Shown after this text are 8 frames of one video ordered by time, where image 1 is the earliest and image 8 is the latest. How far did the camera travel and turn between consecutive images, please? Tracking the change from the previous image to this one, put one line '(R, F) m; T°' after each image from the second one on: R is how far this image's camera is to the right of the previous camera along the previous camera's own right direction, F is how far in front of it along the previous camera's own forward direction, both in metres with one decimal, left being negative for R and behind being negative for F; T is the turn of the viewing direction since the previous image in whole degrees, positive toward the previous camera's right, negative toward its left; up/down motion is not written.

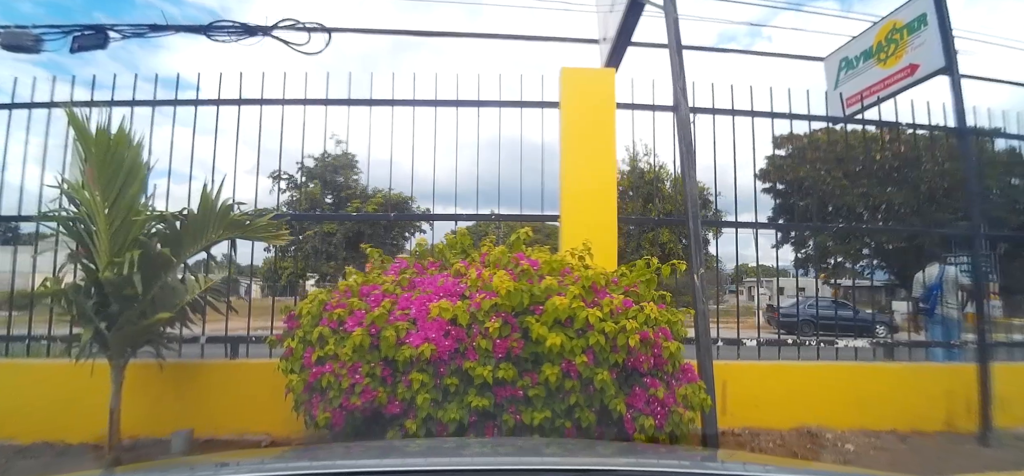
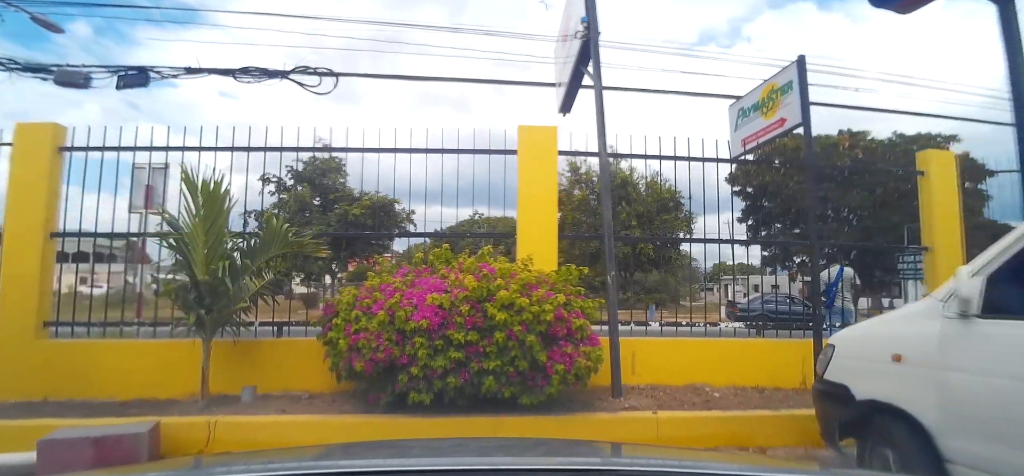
(+0.1, -1.1) m; +2°
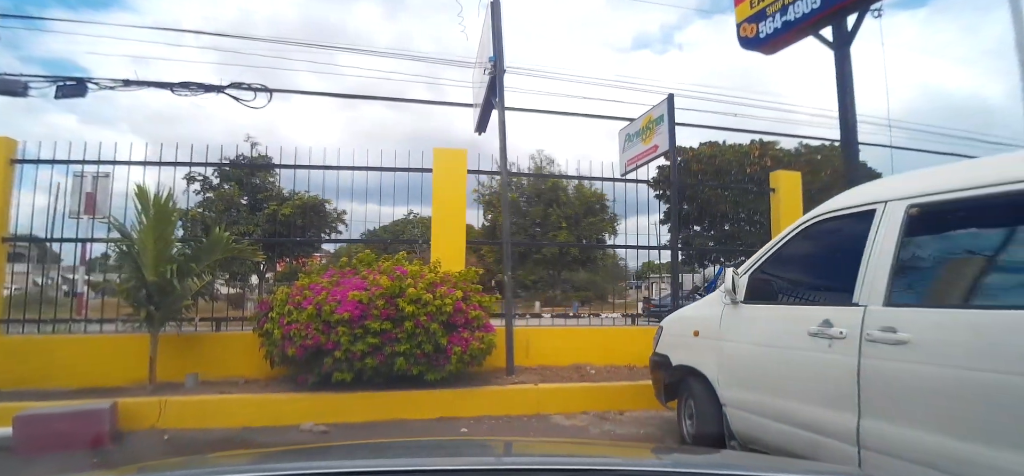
(+0.2, -0.8) m; +7°
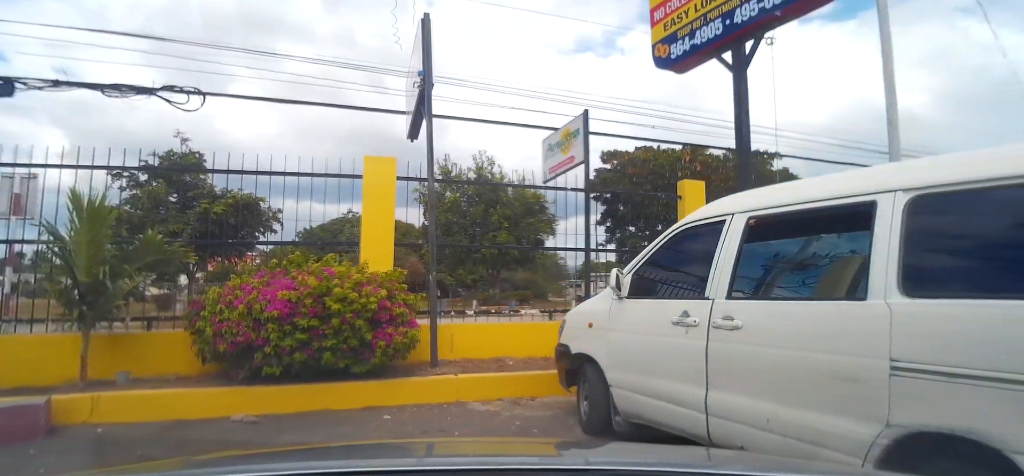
(+0.2, -0.5) m; +6°
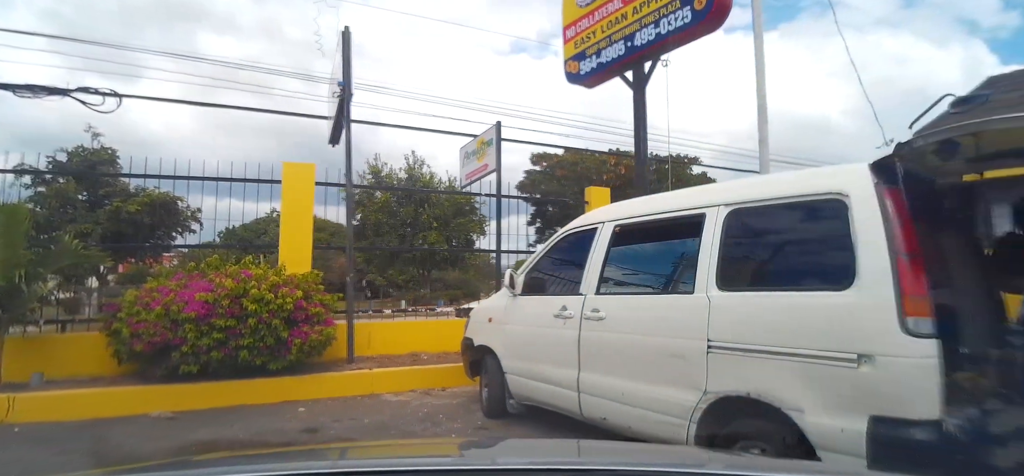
(+0.2, -0.5) m; +7°
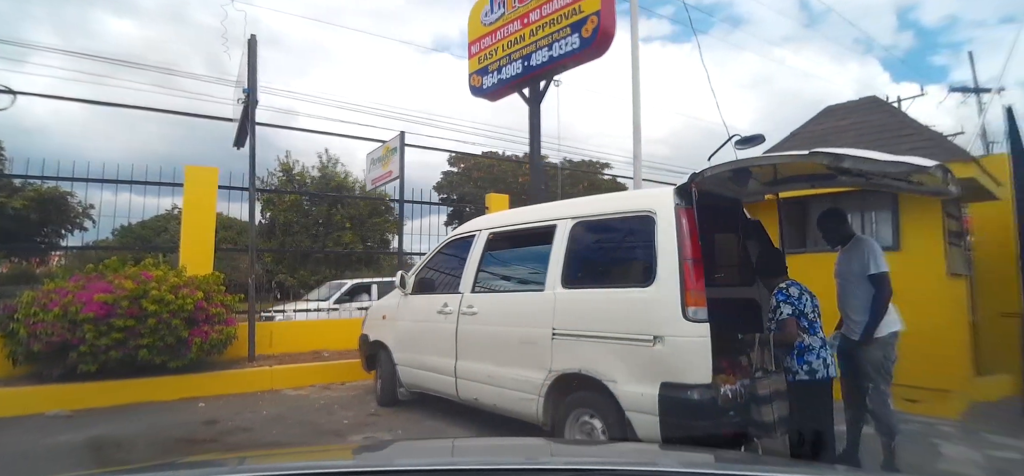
(+0.3, -0.7) m; +9°
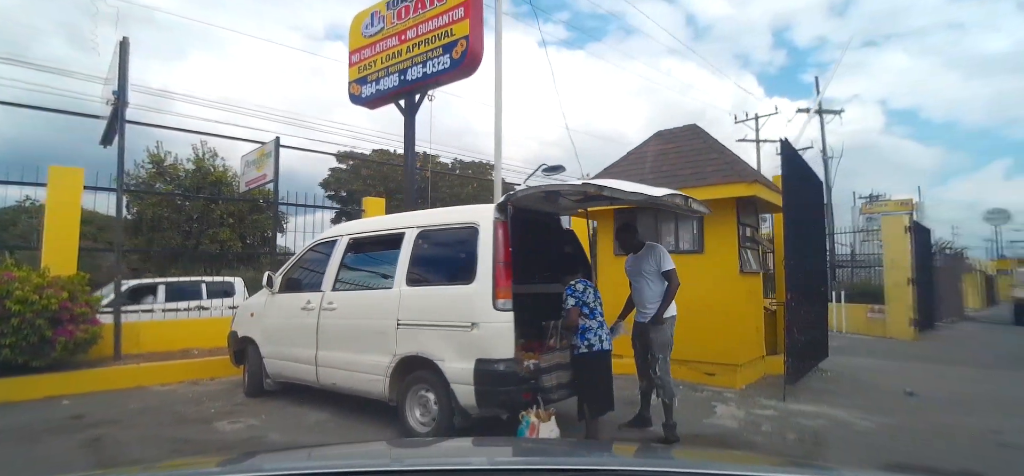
(+0.4, -0.9) m; +11°
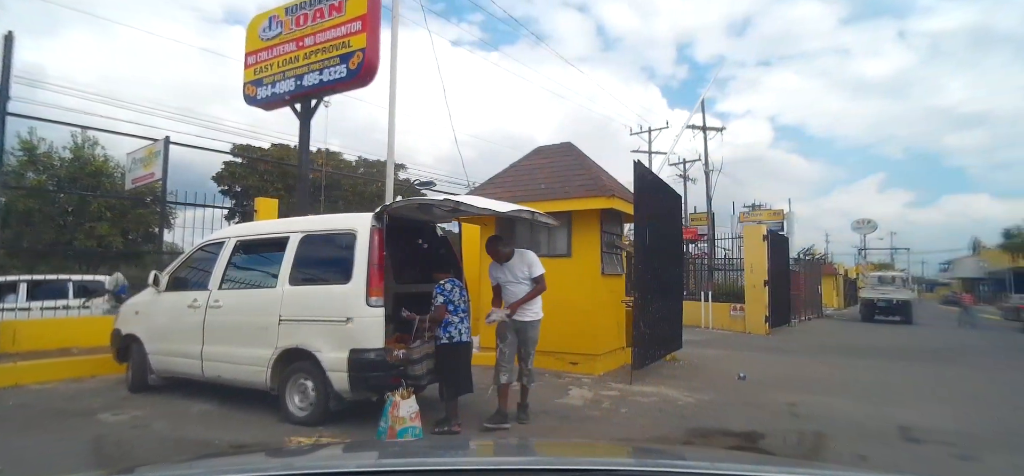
(+0.4, -0.9) m; +10°
